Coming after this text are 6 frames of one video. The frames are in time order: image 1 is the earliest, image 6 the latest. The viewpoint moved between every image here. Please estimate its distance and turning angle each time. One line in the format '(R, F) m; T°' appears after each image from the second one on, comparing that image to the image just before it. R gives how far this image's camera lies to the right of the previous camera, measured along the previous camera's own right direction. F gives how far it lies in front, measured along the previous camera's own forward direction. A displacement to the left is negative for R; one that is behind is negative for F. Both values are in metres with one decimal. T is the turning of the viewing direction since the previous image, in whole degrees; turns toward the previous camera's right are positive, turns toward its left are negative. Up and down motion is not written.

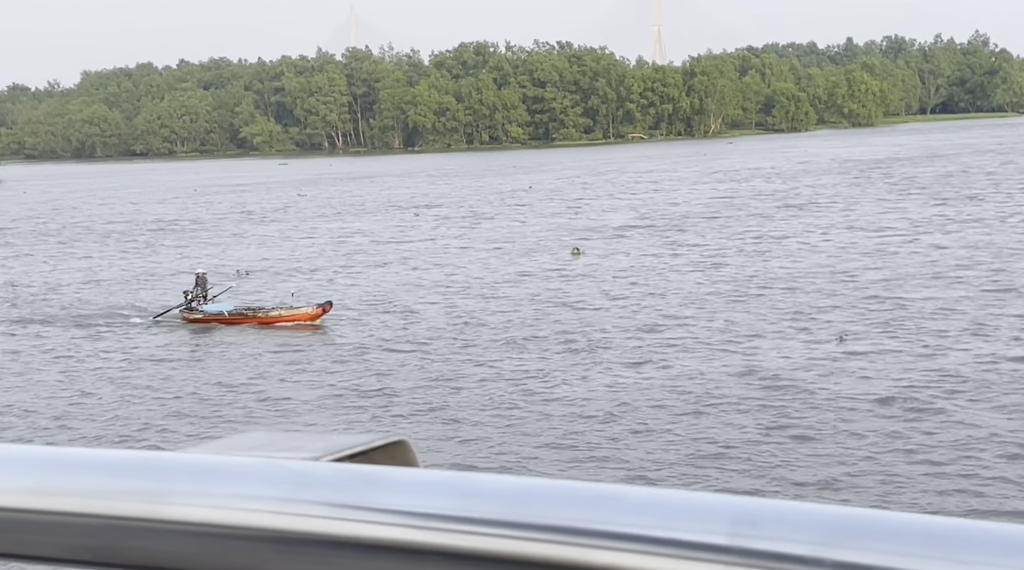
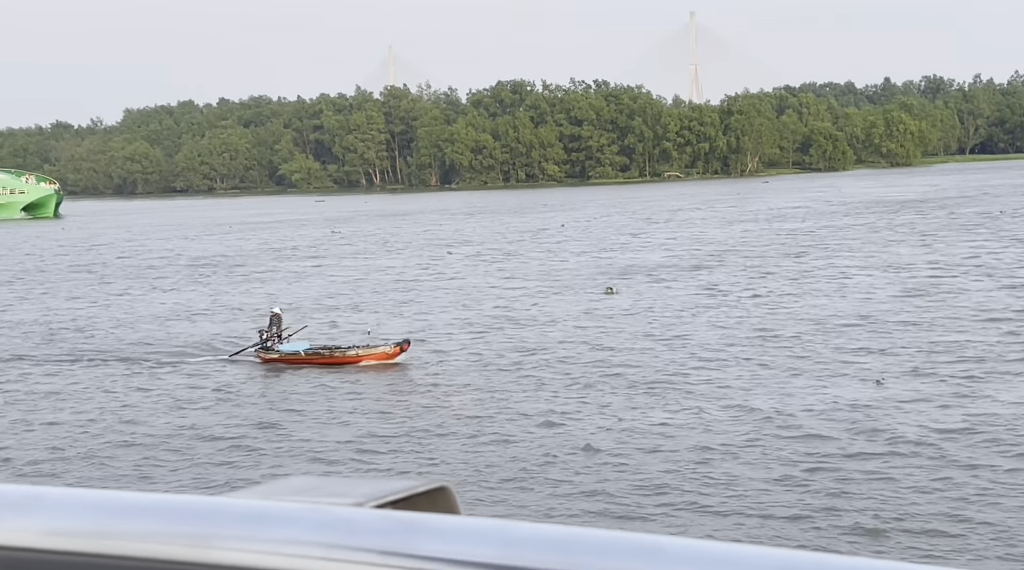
(0.0, 0.0) m; -1°
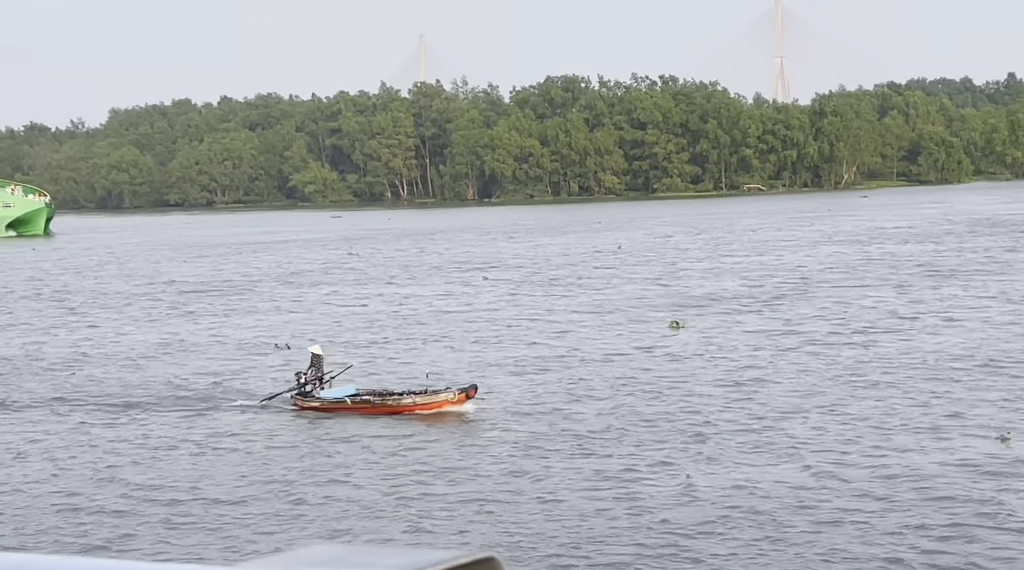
(+0.1, +2.8) m; -2°
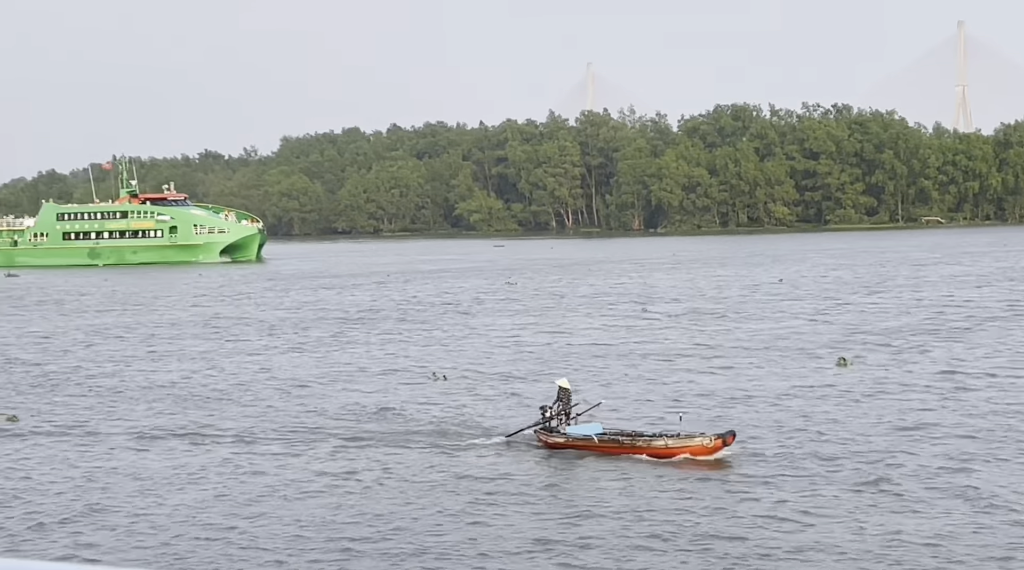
(+0.8, +0.3) m; -9°
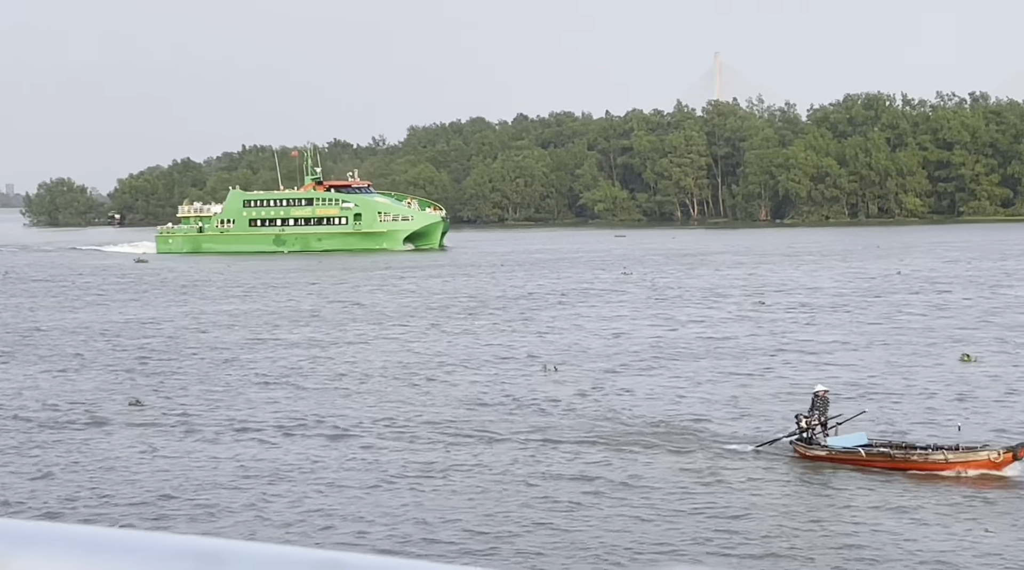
(0.0, 0.0) m; -4°
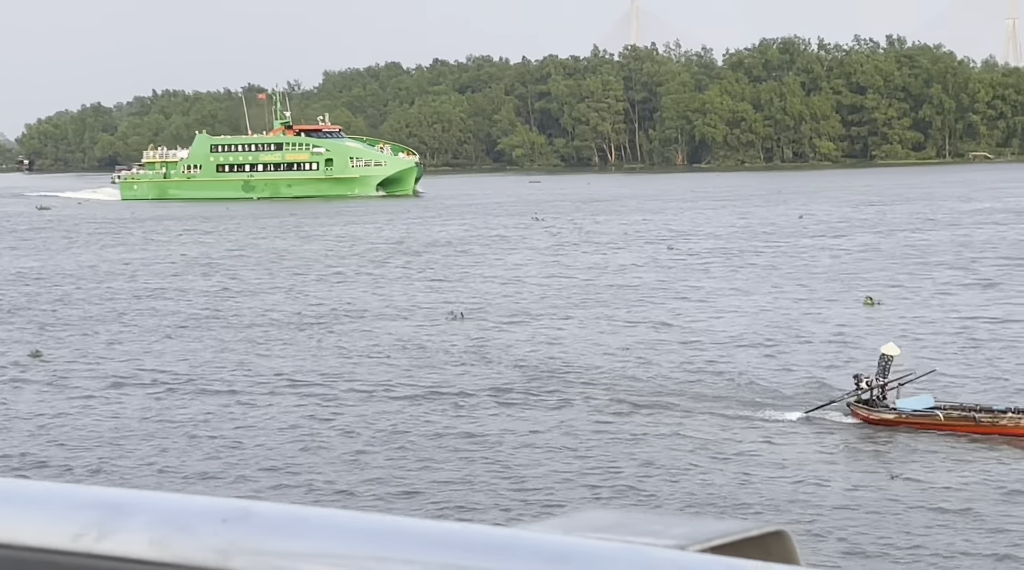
(0.0, 0.0) m; +3°
